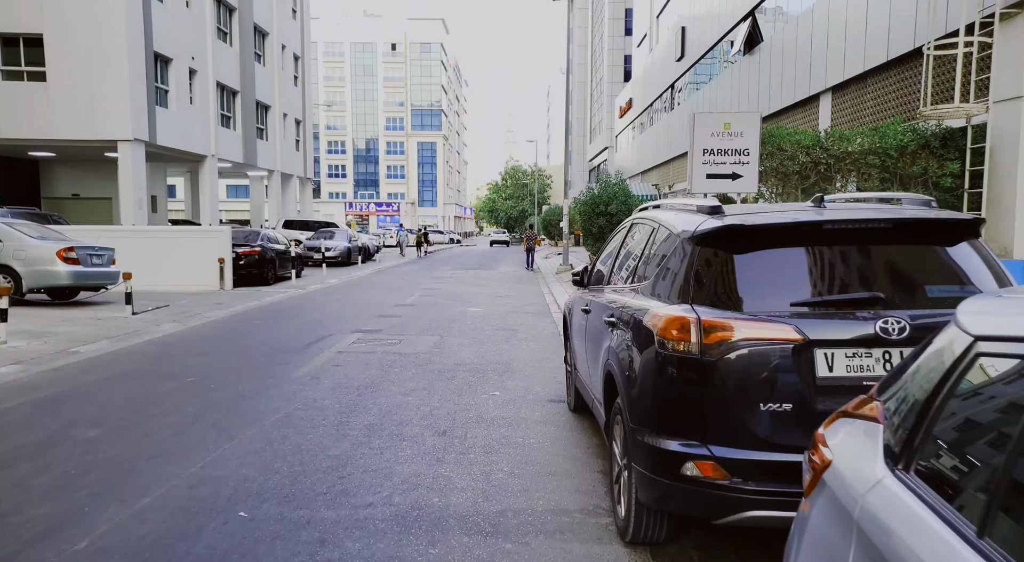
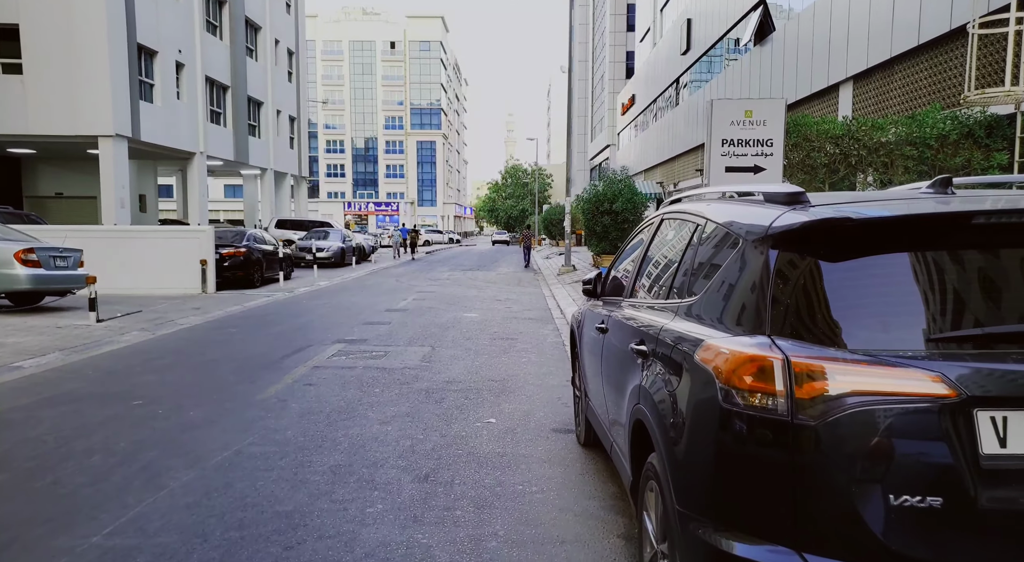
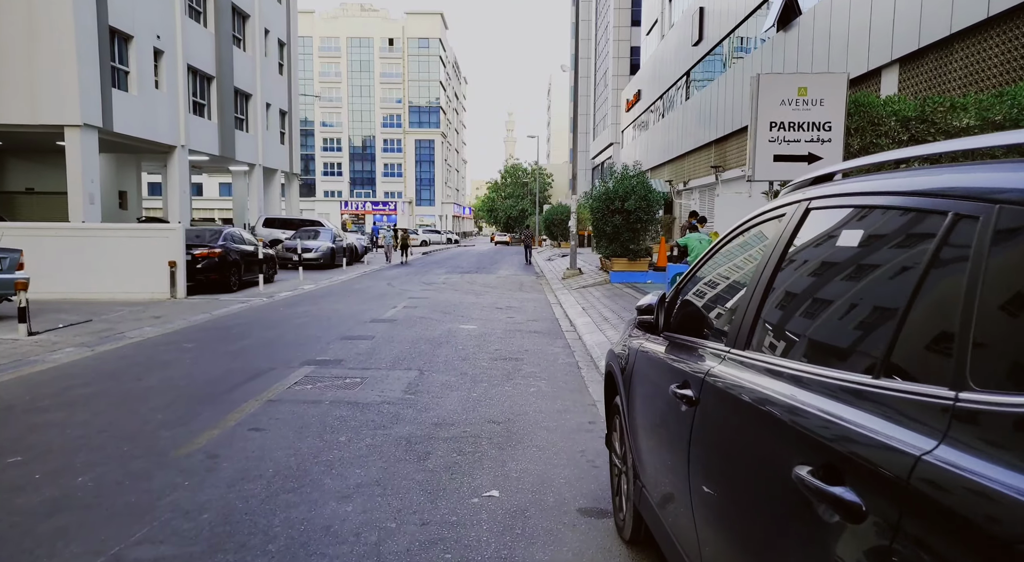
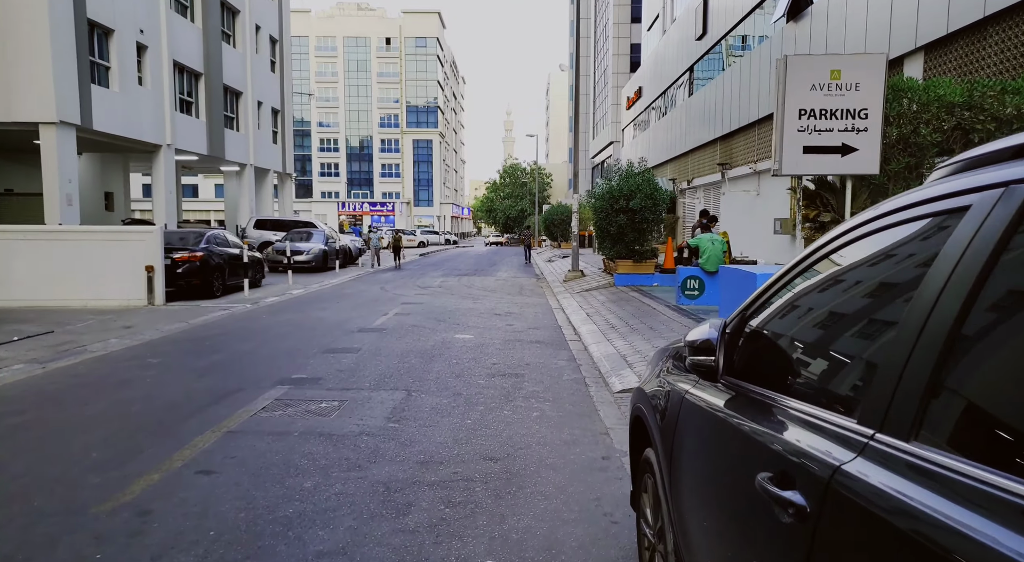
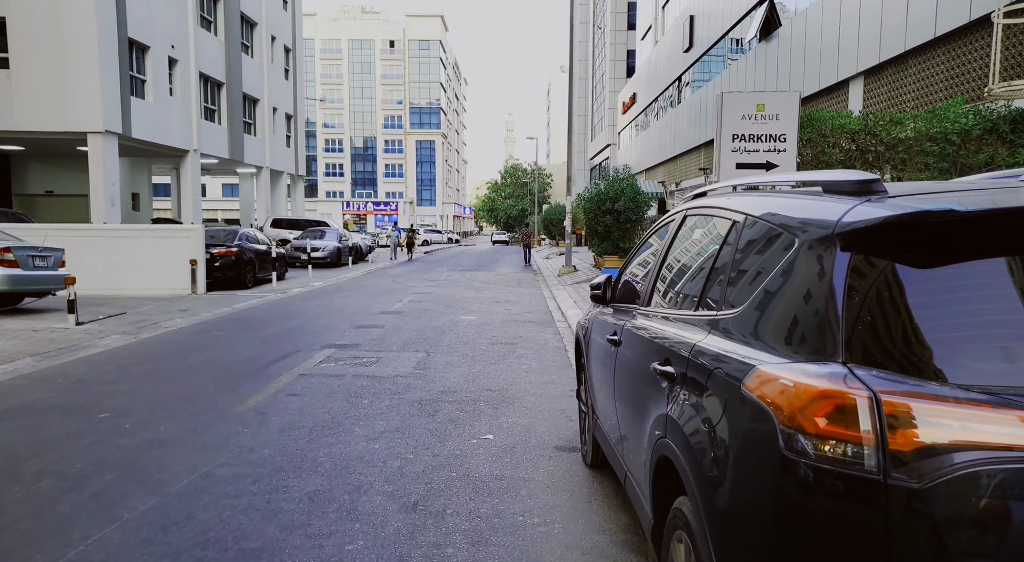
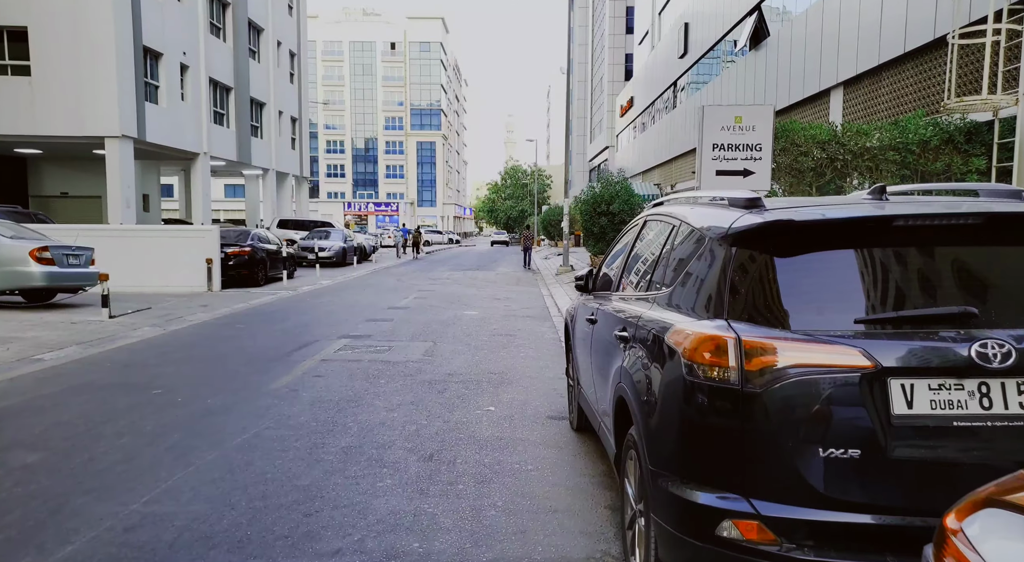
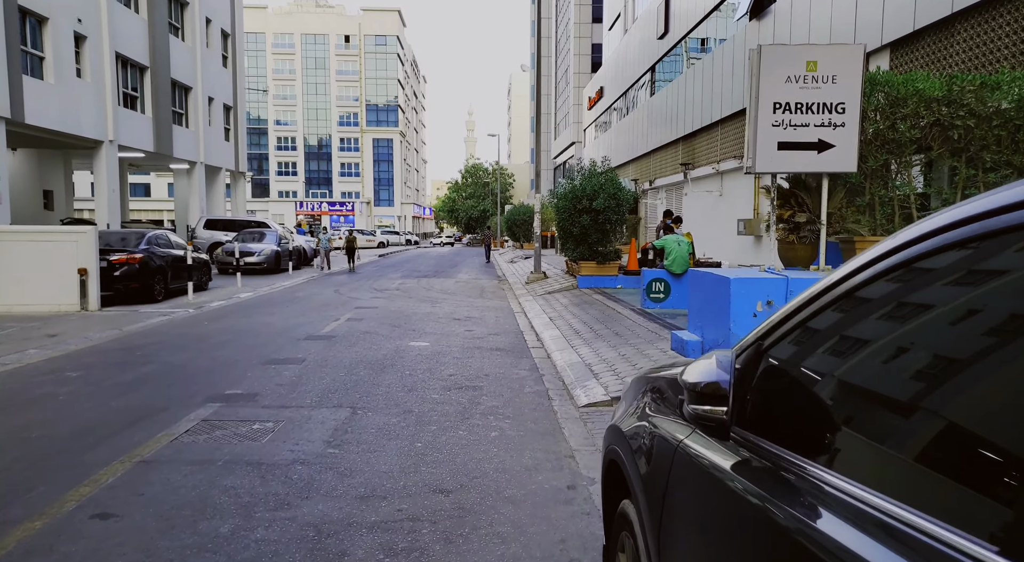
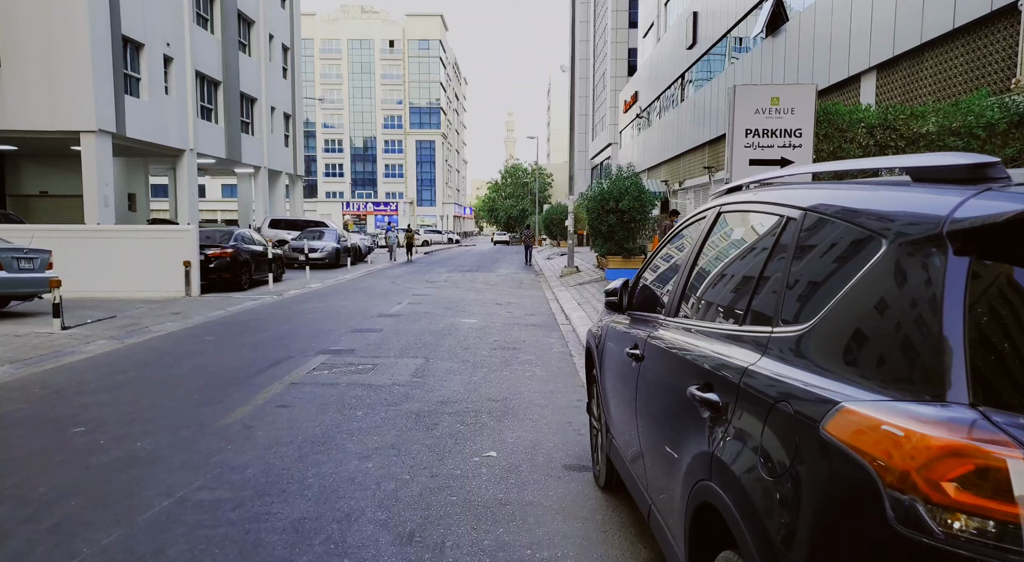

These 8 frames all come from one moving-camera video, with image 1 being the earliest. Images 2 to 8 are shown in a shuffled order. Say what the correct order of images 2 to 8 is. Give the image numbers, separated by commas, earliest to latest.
6, 2, 5, 8, 3, 4, 7
